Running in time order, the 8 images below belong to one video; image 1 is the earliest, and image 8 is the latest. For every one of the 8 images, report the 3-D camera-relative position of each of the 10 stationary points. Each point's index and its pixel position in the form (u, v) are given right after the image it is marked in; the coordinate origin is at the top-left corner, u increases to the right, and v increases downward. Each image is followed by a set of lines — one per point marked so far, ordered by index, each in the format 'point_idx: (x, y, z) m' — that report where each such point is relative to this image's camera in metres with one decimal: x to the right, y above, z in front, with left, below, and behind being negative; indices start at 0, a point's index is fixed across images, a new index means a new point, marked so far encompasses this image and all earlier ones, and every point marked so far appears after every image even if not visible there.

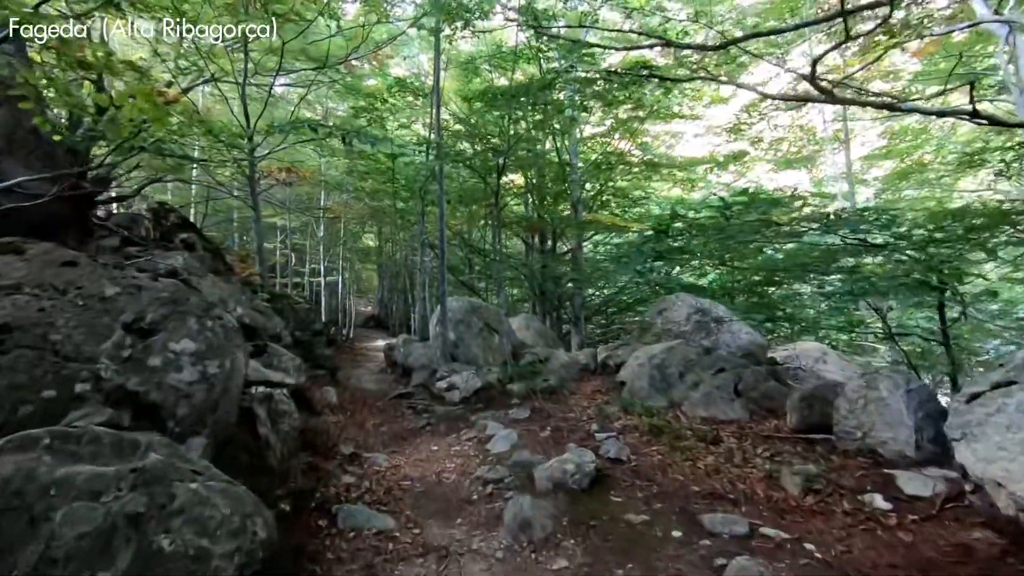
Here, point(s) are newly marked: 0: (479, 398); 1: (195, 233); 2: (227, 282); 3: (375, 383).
0: (-0.5, -1.6, +8.0) m
1: (-7.5, +1.3, +13.1) m
2: (-4.5, 0.0, +8.8) m
3: (-2.8, -2.0, +11.6) m
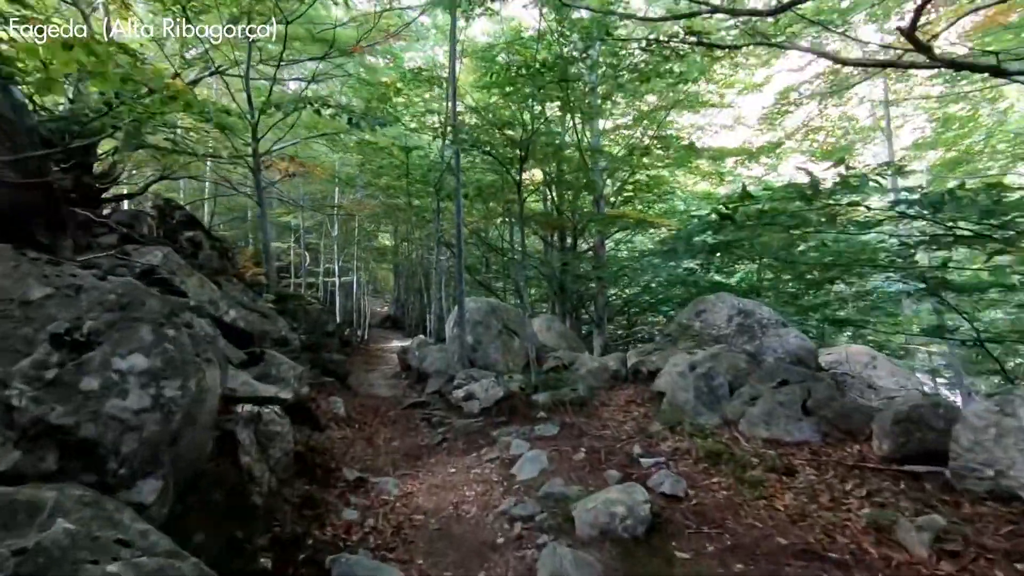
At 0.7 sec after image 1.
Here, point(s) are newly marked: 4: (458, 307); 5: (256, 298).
0: (-0.2, -1.6, +7.2) m
1: (-7.0, +1.3, +12.5) m
2: (-4.2, 0.0, +8.1) m
3: (-2.4, -2.0, +10.9) m
4: (-1.0, -0.3, +10.0) m
5: (-3.9, -0.1, +8.4) m
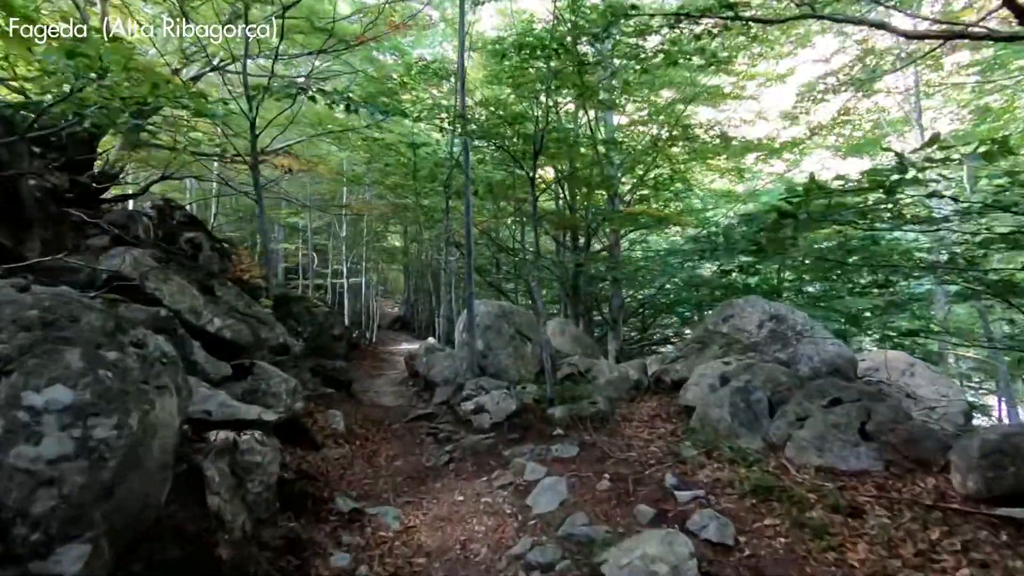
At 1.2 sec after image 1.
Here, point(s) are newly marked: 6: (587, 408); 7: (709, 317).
0: (0.0, -1.7, +6.6) m
1: (-6.8, +1.2, +12.1) m
2: (-4.0, 0.0, +7.6) m
3: (-2.2, -2.0, +10.4) m
4: (-0.8, -0.4, +9.4) m
5: (-3.7, -0.2, +7.9) m
6: (+0.9, -1.5, +6.7) m
7: (+3.0, -0.4, +8.4) m
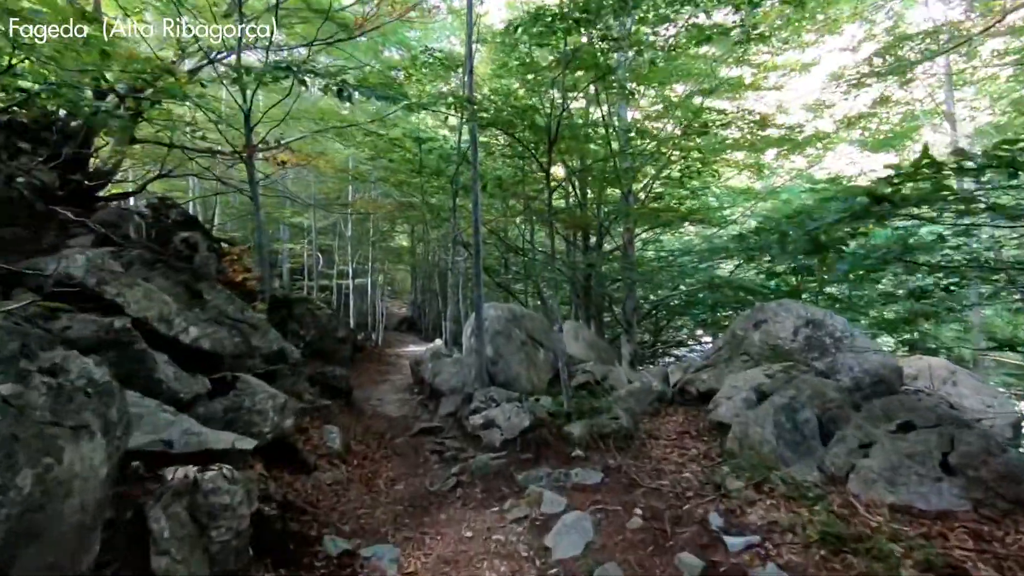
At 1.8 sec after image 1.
0: (+0.2, -1.7, +6.0) m
1: (-6.6, +1.2, +11.5) m
2: (-3.8, -0.1, +7.1) m
3: (-2.0, -2.1, +9.8) m
4: (-0.6, -0.4, +8.8) m
5: (-3.6, -0.2, +7.3) m
6: (+1.1, -1.5, +6.0) m
7: (+3.1, -0.5, +7.8) m
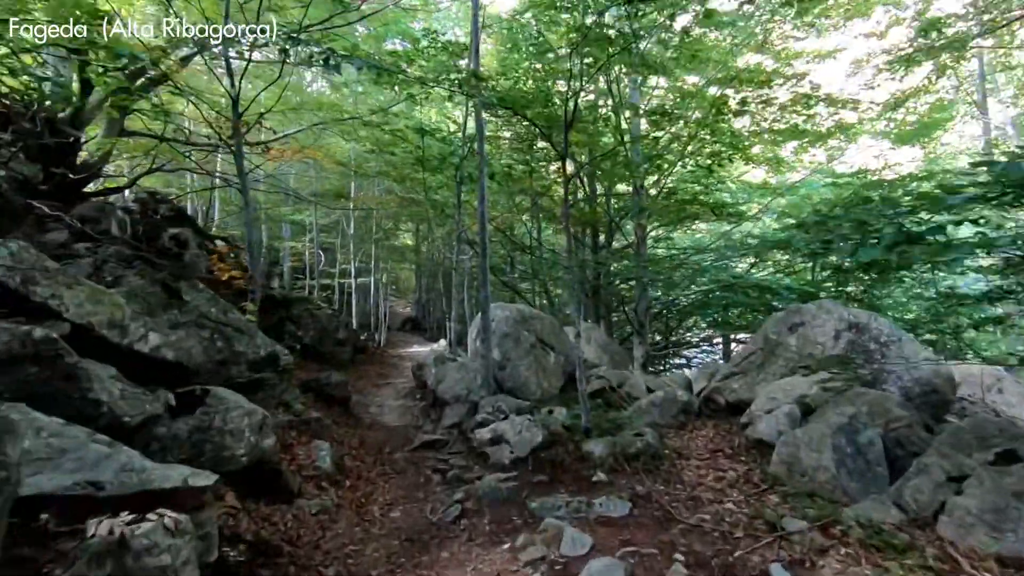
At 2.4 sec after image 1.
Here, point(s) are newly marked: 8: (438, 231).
0: (+0.3, -1.7, +5.4) m
1: (-6.4, +1.2, +10.9) m
2: (-3.7, -0.1, +6.4) m
3: (-1.8, -2.1, +9.2) m
4: (-0.5, -0.4, +8.2) m
5: (-3.4, -0.2, +6.7) m
6: (+1.2, -1.5, +5.3) m
7: (+3.3, -0.5, +7.1) m
8: (-2.6, +2.0, +19.4) m
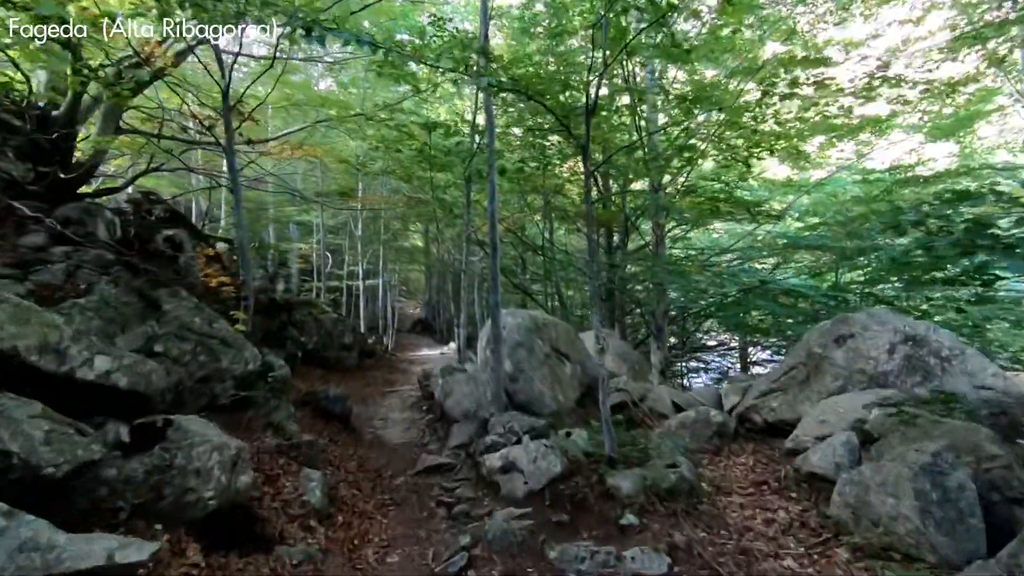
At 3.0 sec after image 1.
0: (+0.4, -1.8, +4.7) m
1: (-6.2, +1.1, +10.4) m
2: (-3.6, -0.1, +5.8) m
3: (-1.6, -2.2, +8.5) m
4: (-0.3, -0.5, +7.5) m
5: (-3.3, -0.3, +6.1) m
6: (+1.3, -1.6, +4.7) m
7: (+3.4, -0.5, +6.4) m
8: (-2.3, +1.9, +18.8) m
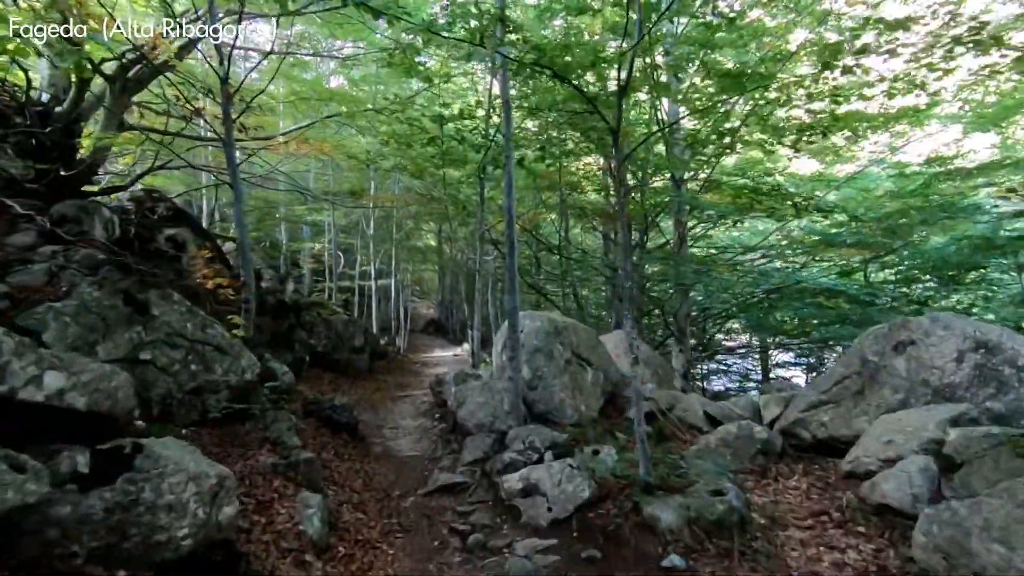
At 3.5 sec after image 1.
0: (+0.6, -1.8, +4.1) m
1: (-5.9, +1.1, +10.0) m
2: (-3.4, -0.2, +5.4) m
3: (-1.4, -2.2, +8.0) m
4: (0.0, -0.5, +7.0) m
5: (-3.1, -0.3, +5.6) m
6: (+1.5, -1.6, +4.1) m
7: (+3.6, -0.6, +5.7) m
8: (-1.8, +1.9, +18.3) m
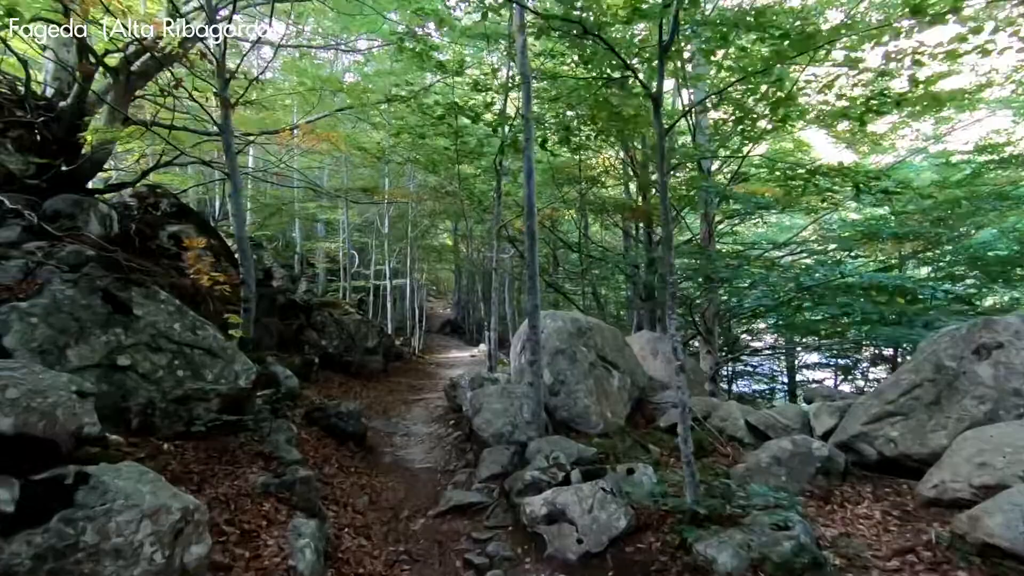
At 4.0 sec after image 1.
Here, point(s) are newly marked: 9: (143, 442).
0: (+0.7, -1.8, +3.5) m
1: (-5.5, +1.1, +9.6) m
2: (-3.2, -0.1, +4.9) m
3: (-1.1, -2.1, +7.5) m
4: (+0.2, -0.5, +6.4) m
5: (-2.9, -0.3, +5.1) m
6: (+1.6, -1.6, +3.4) m
7: (+3.8, -0.5, +5.0) m
8: (-1.2, +2.0, +17.8) m
9: (-2.8, -1.2, +4.2) m
